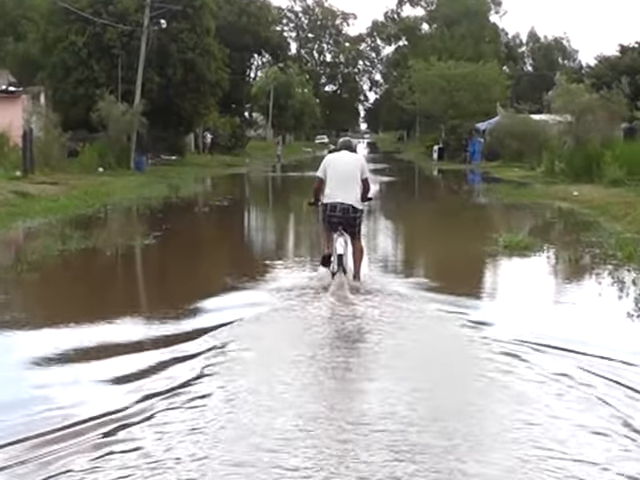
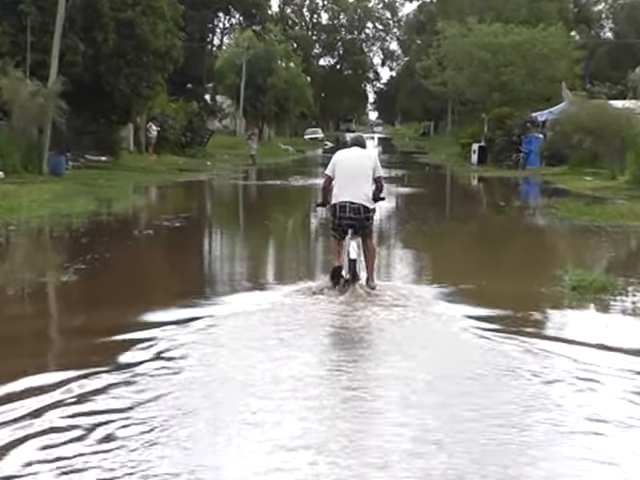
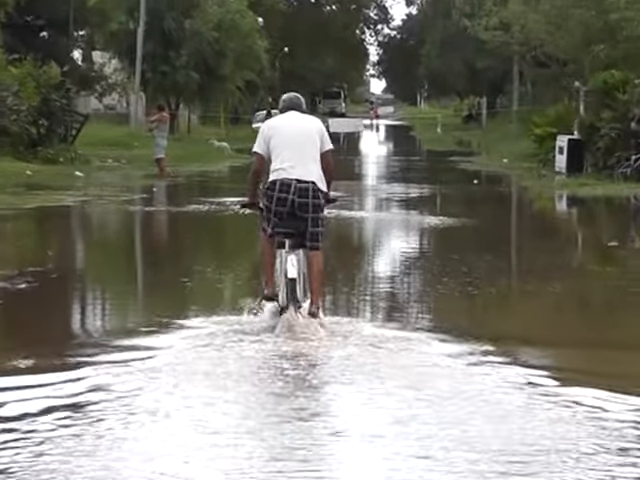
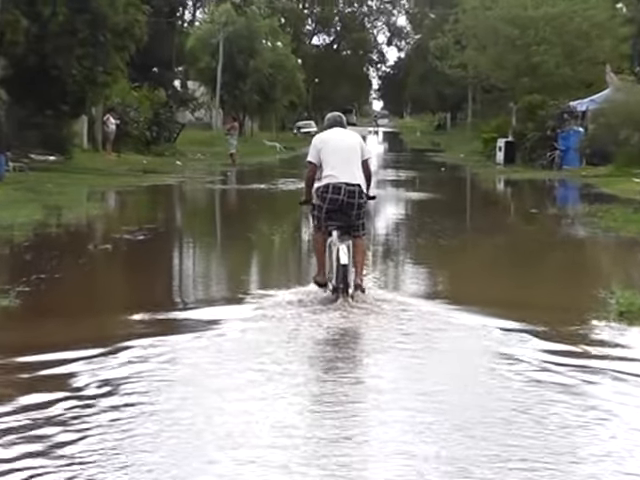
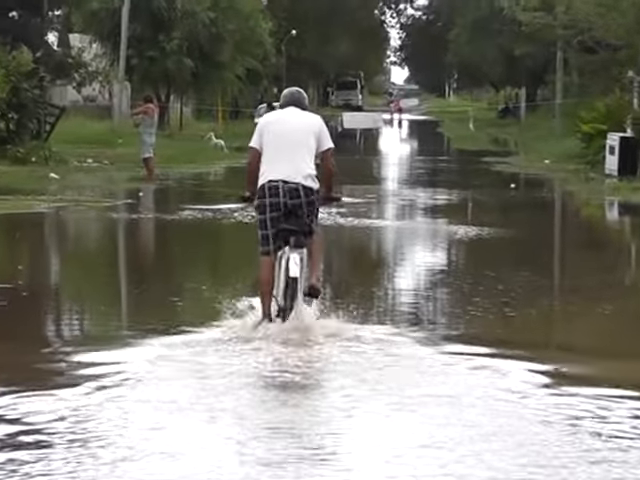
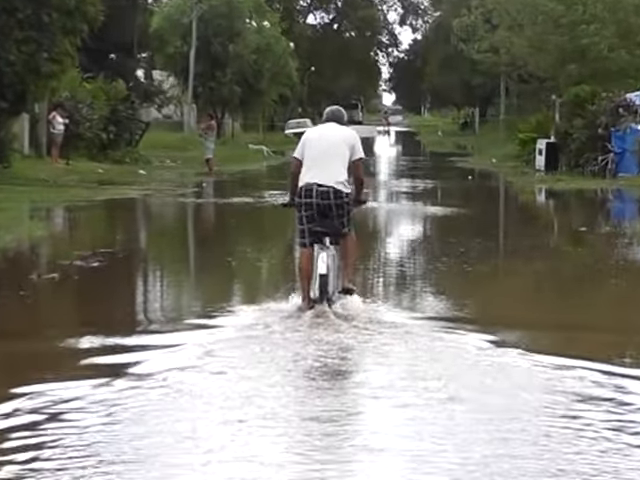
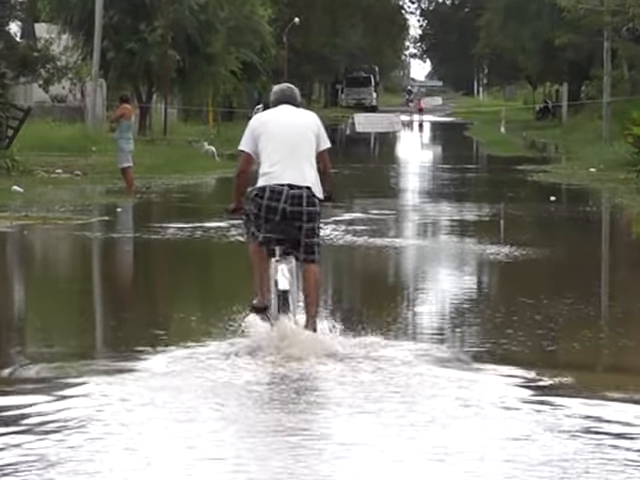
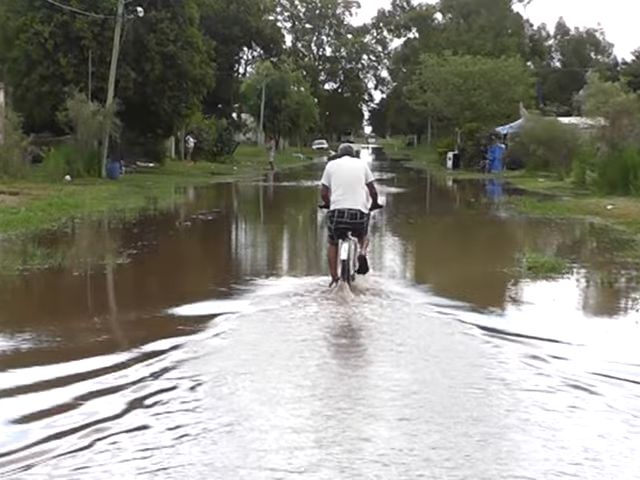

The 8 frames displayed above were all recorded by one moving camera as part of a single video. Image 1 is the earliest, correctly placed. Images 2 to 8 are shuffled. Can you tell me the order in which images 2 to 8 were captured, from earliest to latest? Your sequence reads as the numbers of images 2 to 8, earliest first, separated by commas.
8, 2, 4, 6, 3, 5, 7
